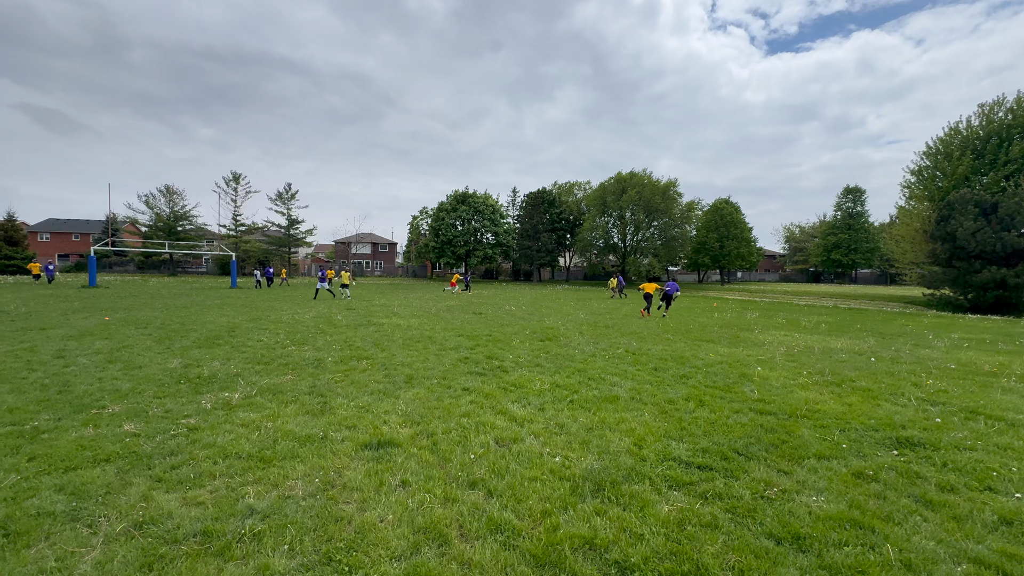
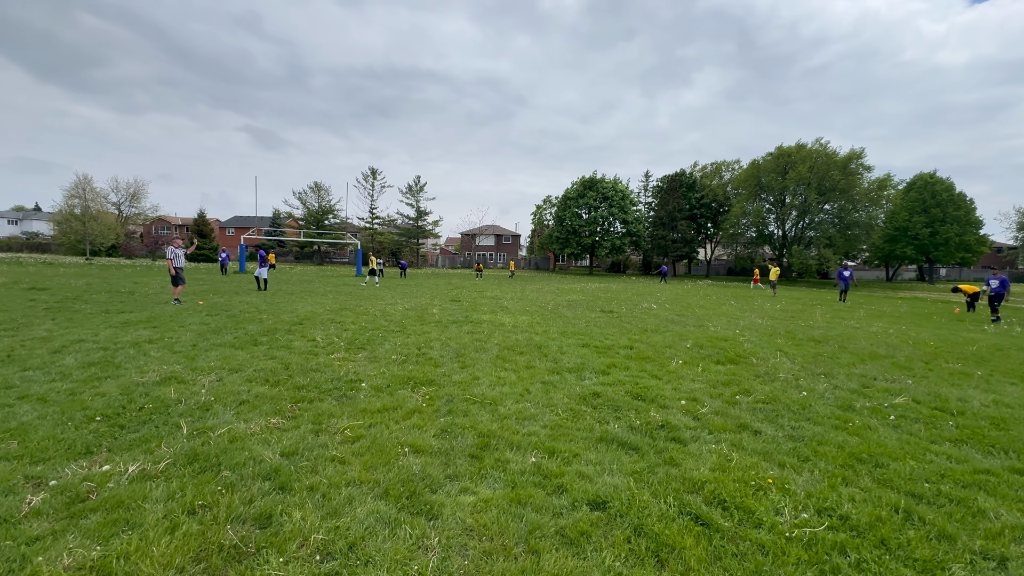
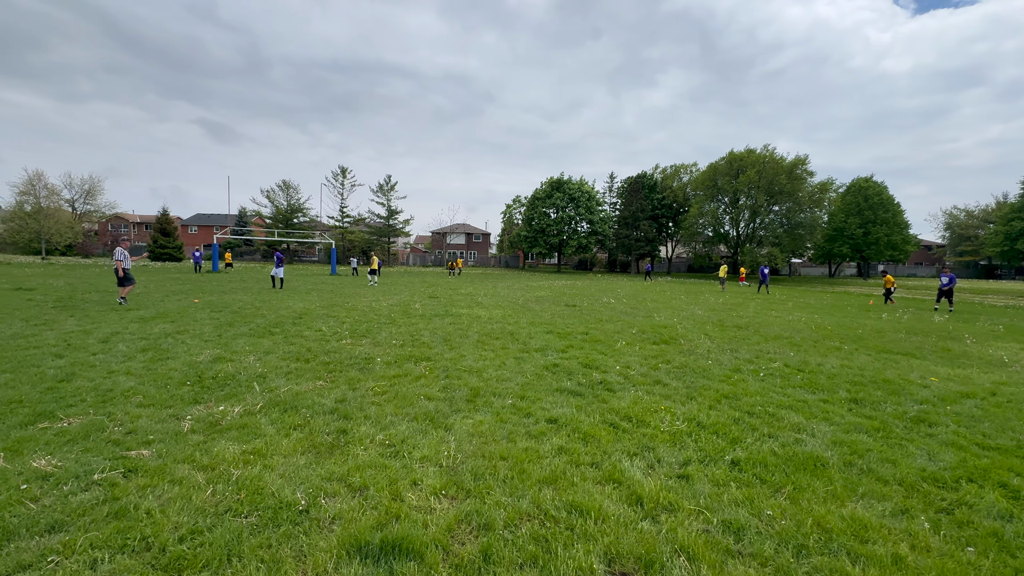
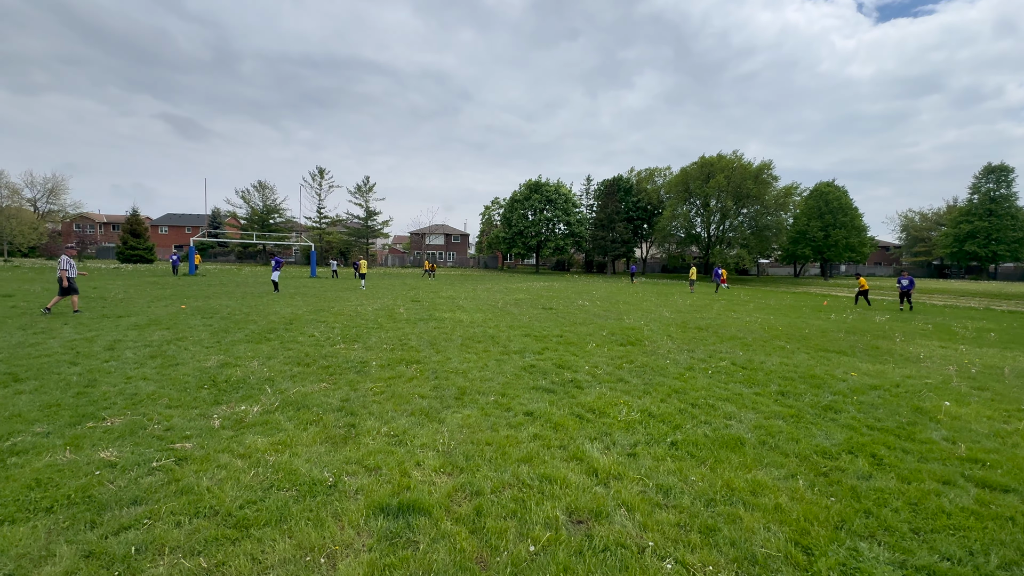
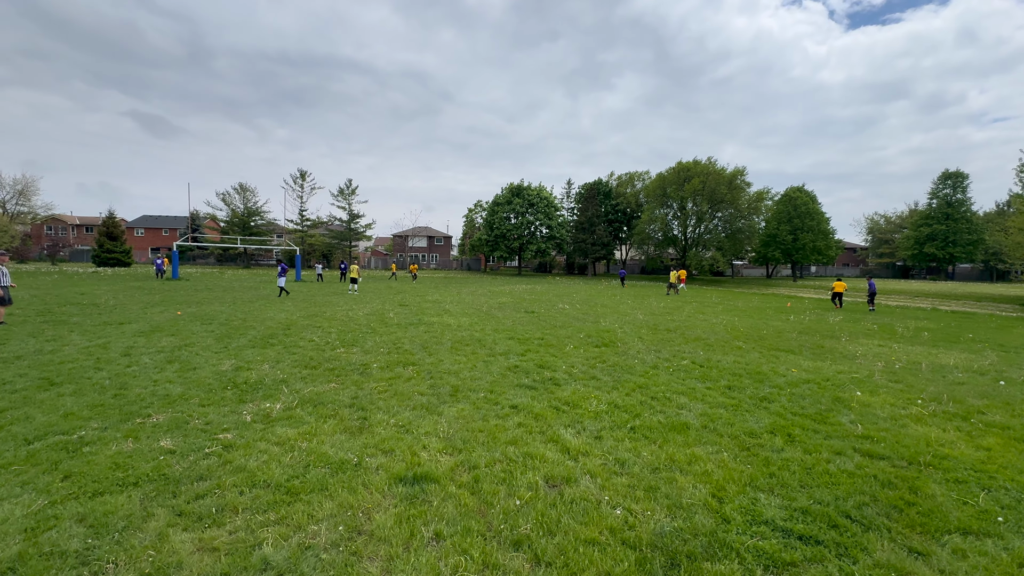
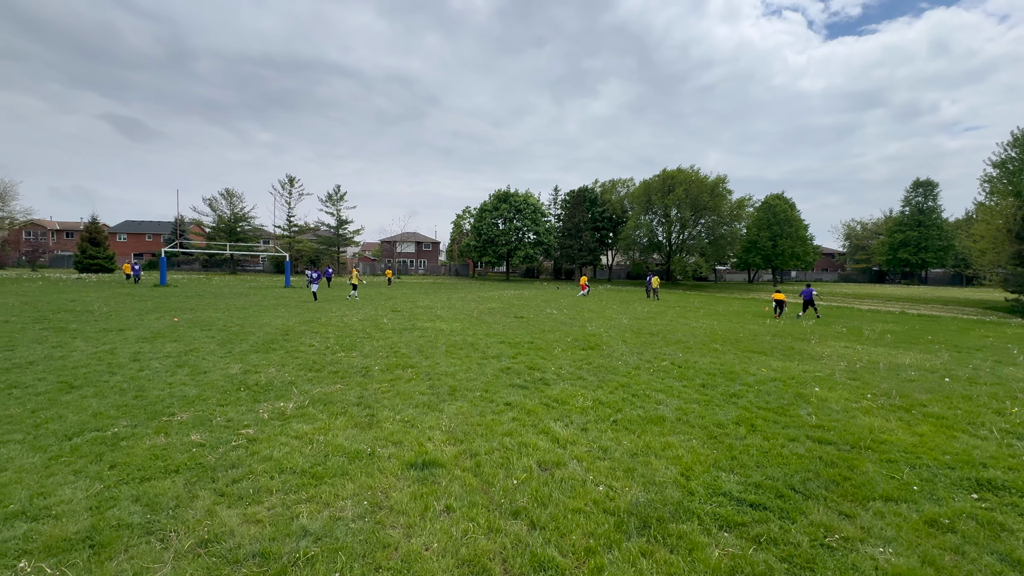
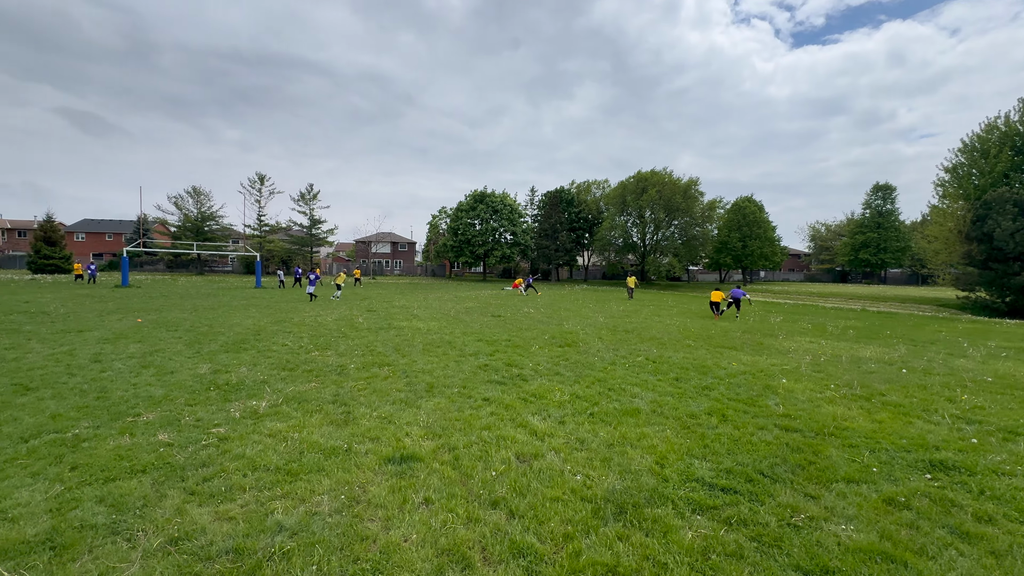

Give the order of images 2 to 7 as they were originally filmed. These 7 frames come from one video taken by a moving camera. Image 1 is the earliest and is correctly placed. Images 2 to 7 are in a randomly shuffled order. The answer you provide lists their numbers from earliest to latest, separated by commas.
7, 6, 5, 4, 3, 2
